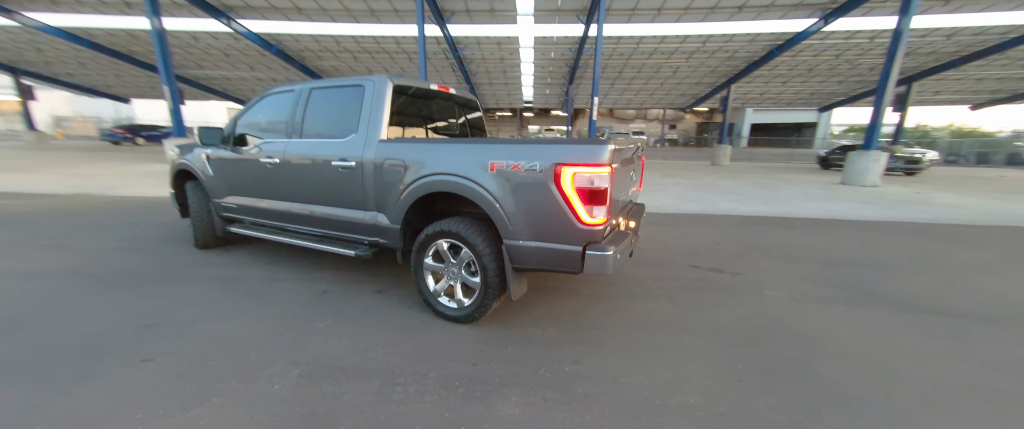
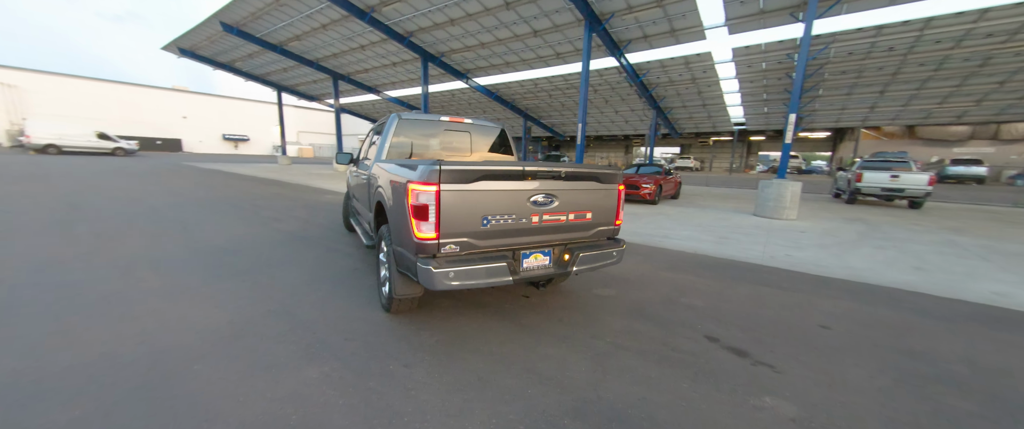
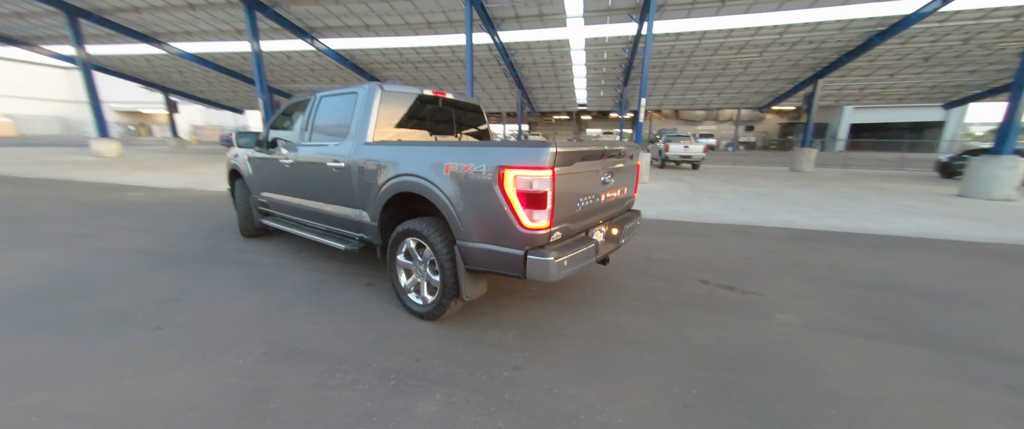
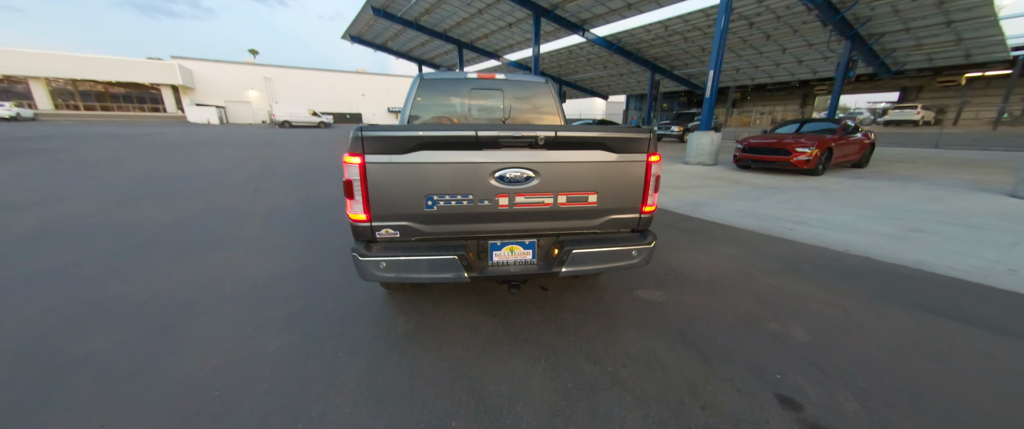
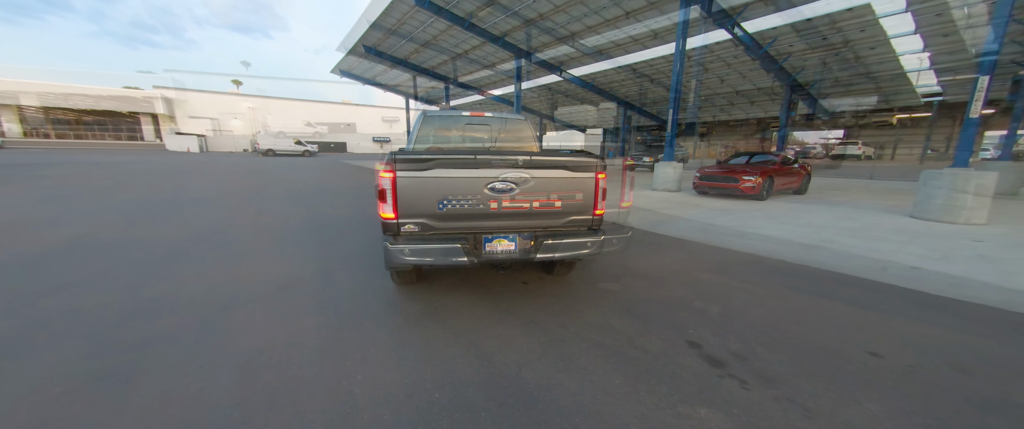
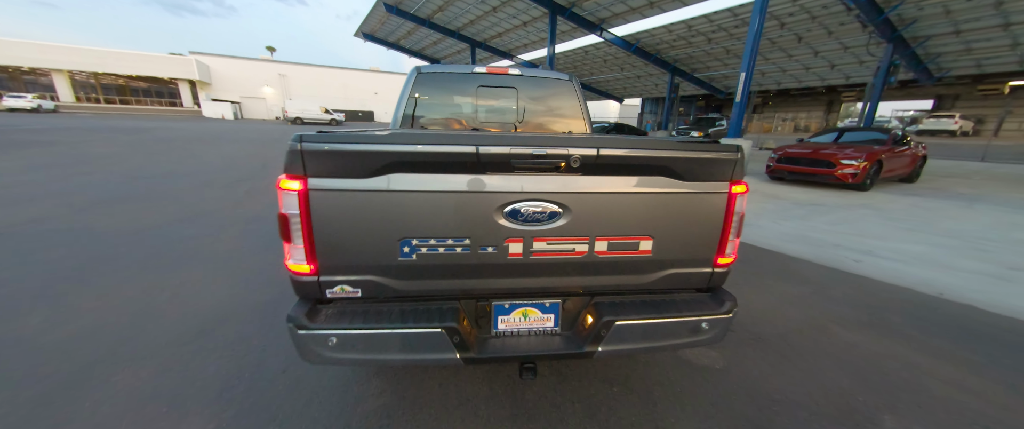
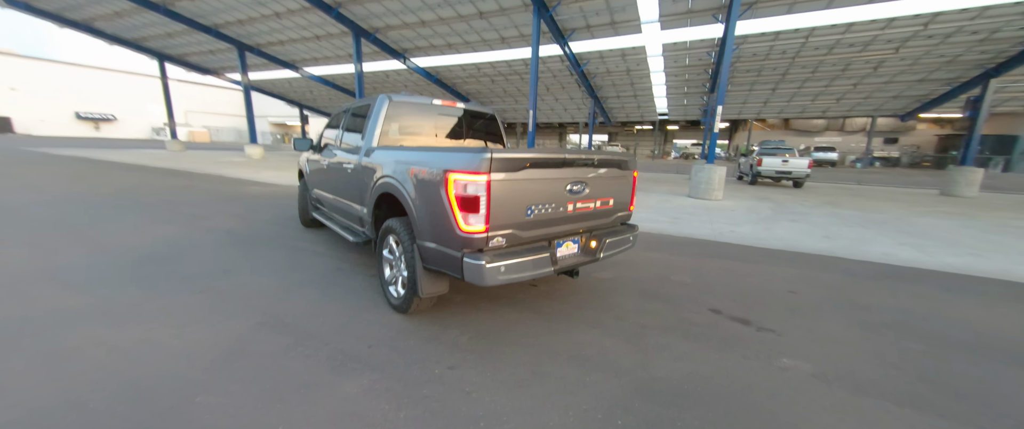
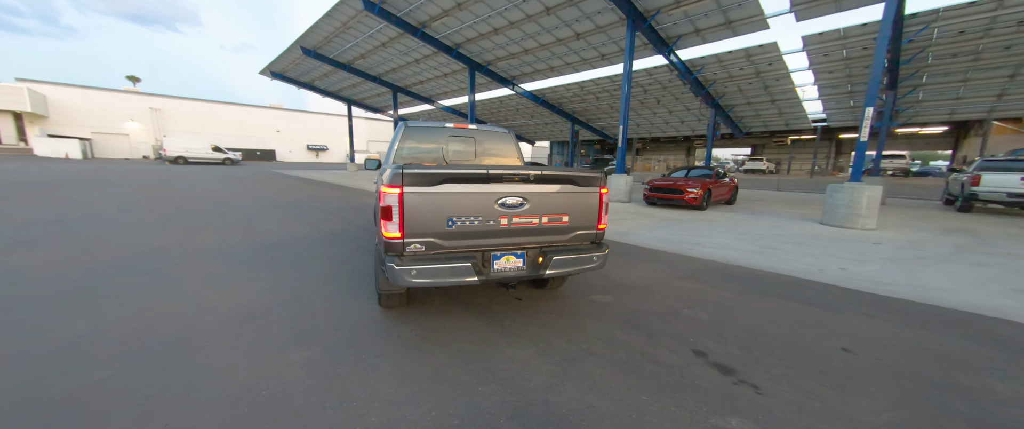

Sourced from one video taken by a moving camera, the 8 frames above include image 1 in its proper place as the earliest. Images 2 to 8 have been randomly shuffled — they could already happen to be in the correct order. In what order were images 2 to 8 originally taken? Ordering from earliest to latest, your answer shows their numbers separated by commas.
3, 7, 2, 8, 5, 4, 6
